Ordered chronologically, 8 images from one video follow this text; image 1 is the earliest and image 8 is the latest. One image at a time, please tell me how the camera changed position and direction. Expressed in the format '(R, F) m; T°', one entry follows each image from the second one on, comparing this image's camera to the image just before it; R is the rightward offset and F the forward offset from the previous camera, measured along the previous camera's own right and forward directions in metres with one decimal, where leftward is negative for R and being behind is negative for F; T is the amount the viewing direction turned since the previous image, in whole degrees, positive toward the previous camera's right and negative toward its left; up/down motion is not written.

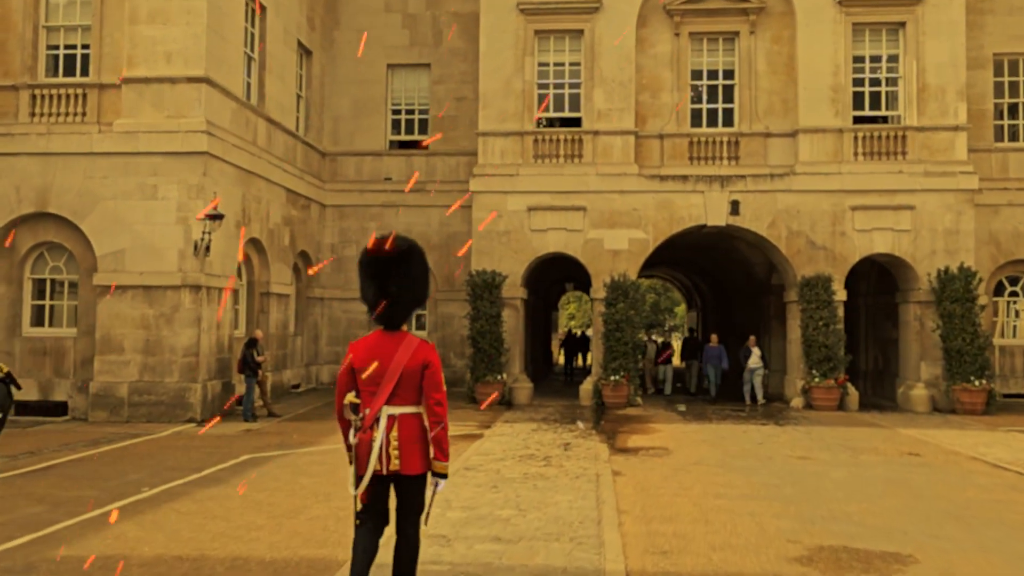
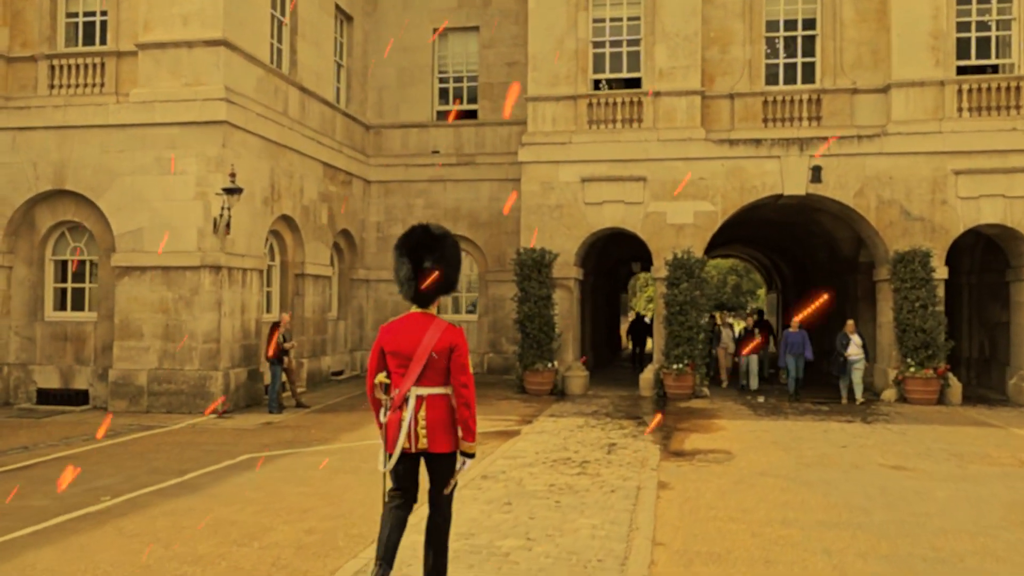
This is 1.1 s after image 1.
(+0.5, +1.5) m; -5°
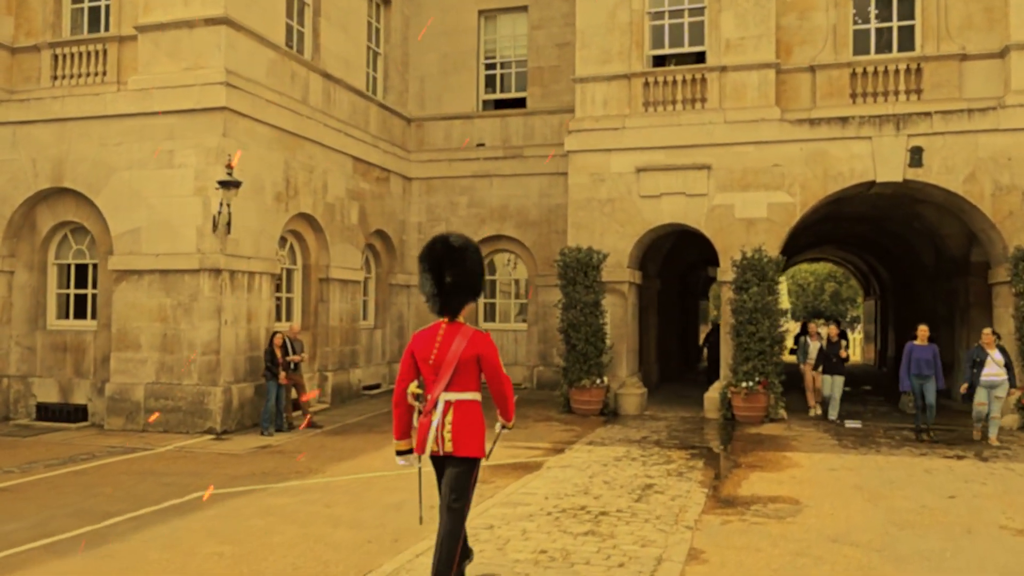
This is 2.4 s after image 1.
(+0.7, +1.8) m; -6°
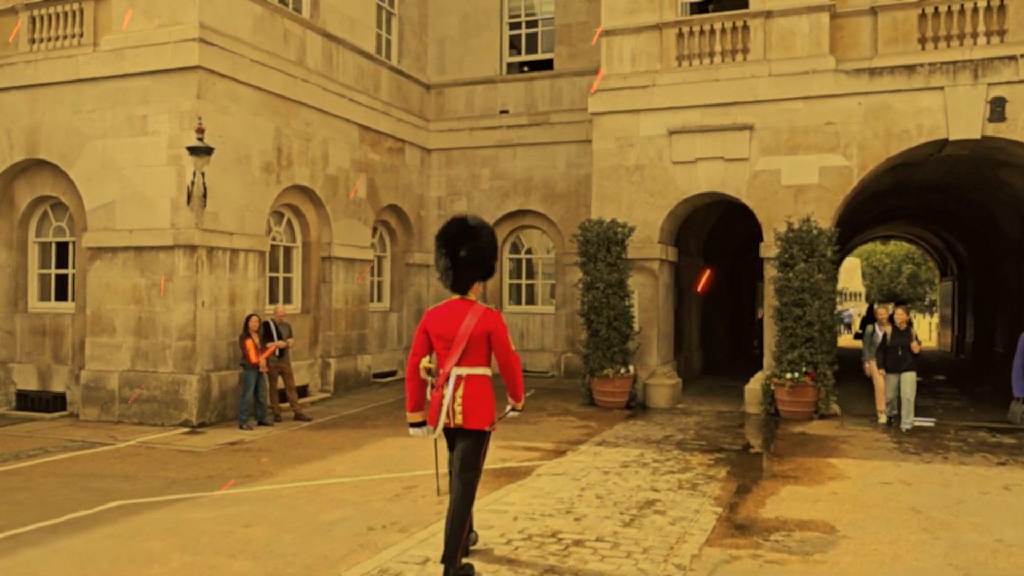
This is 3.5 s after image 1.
(+0.7, +1.4) m; -5°
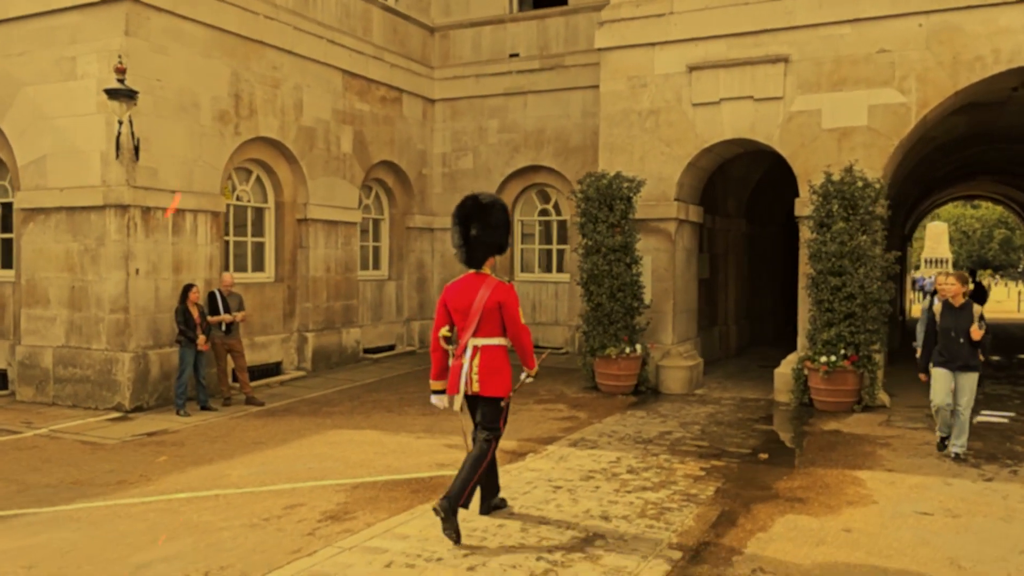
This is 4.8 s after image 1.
(+1.0, +1.6) m; -5°
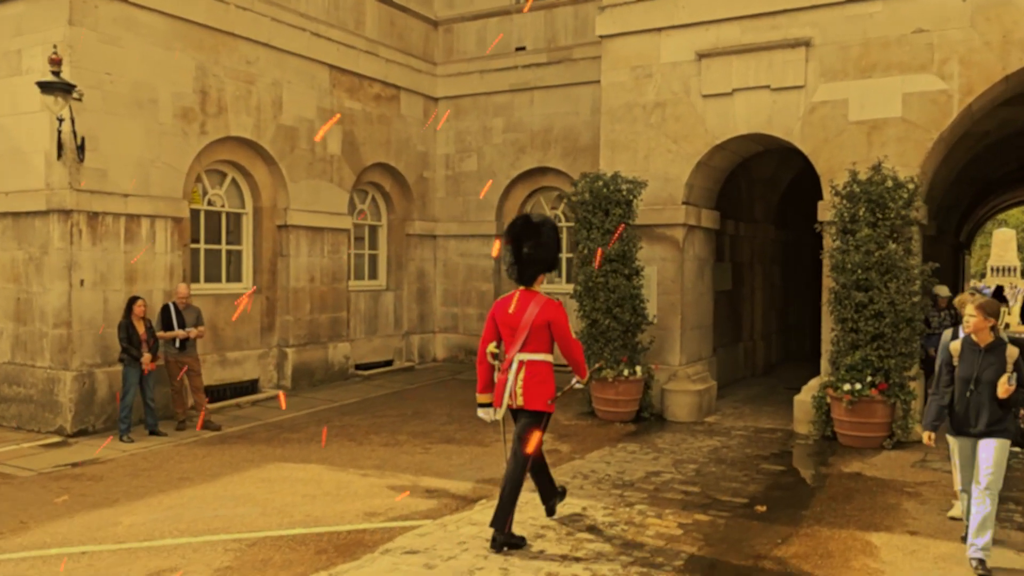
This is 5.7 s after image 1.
(+0.7, +1.0) m; -4°
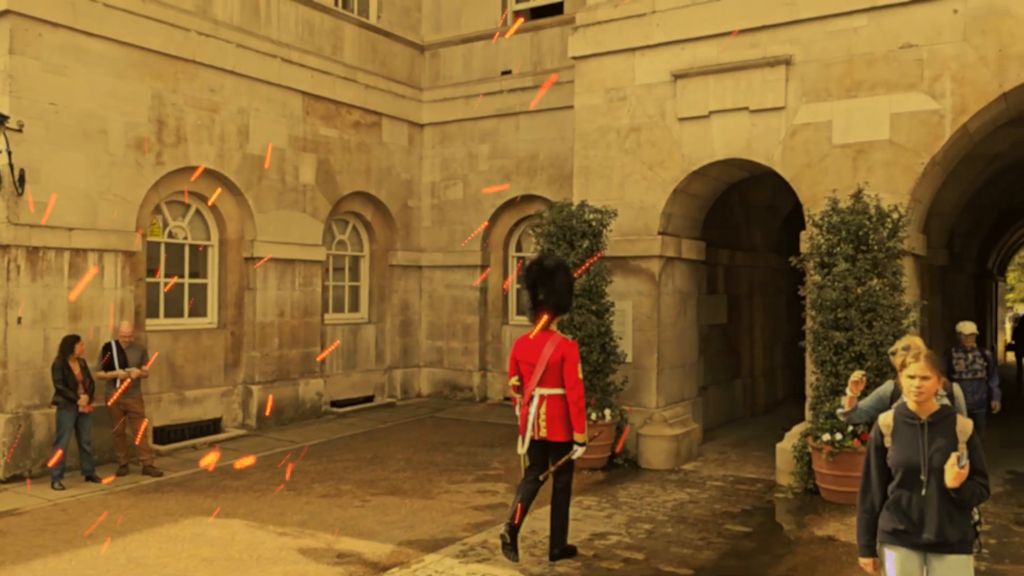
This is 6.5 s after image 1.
(+0.8, +0.6) m; -3°
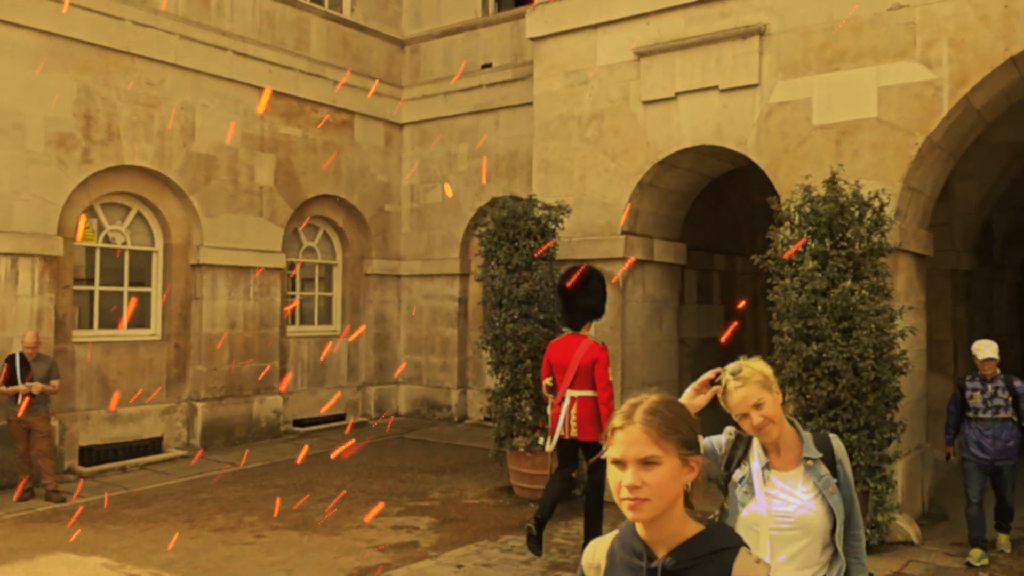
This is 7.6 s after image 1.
(+1.0, +1.0) m; -4°
